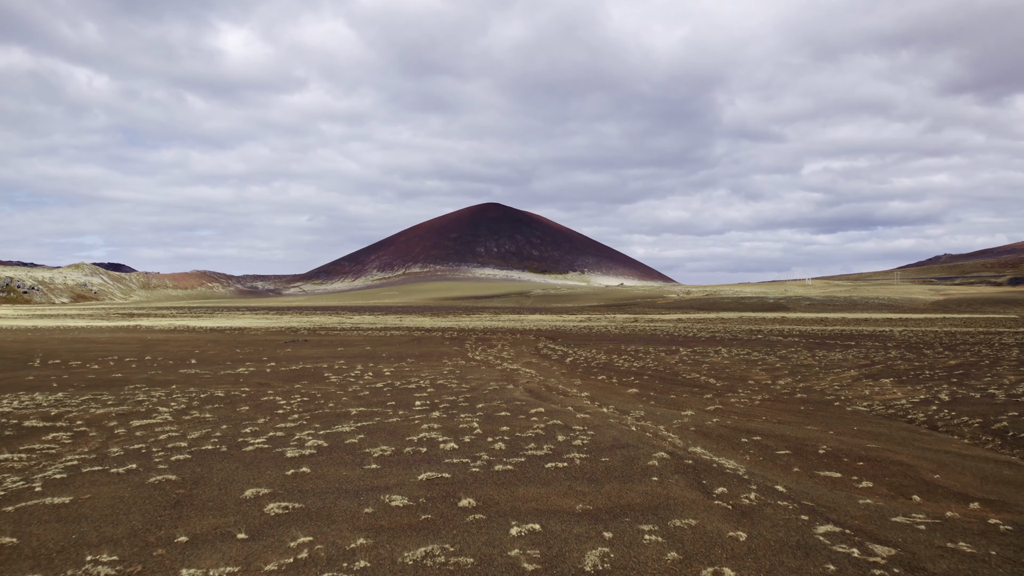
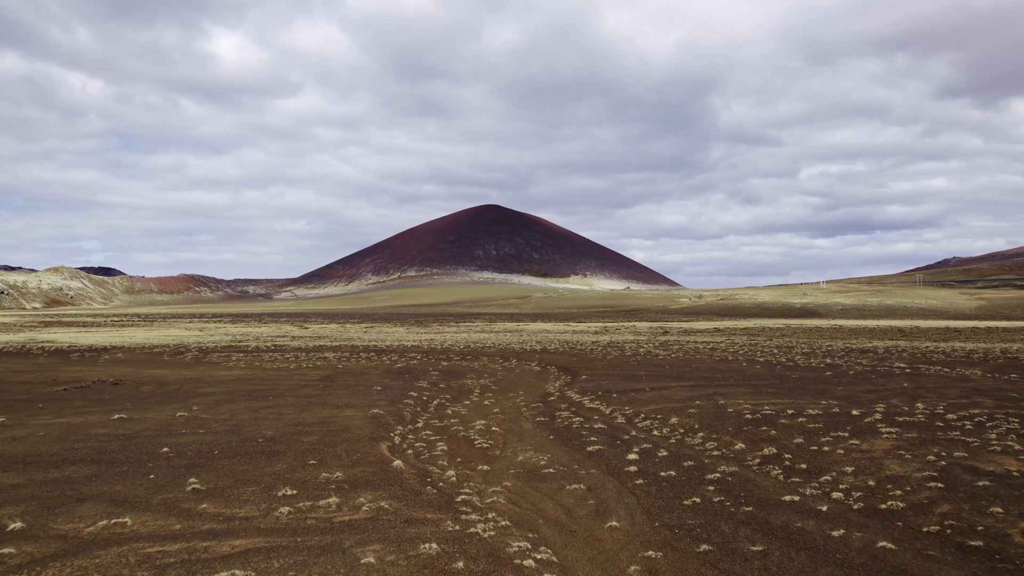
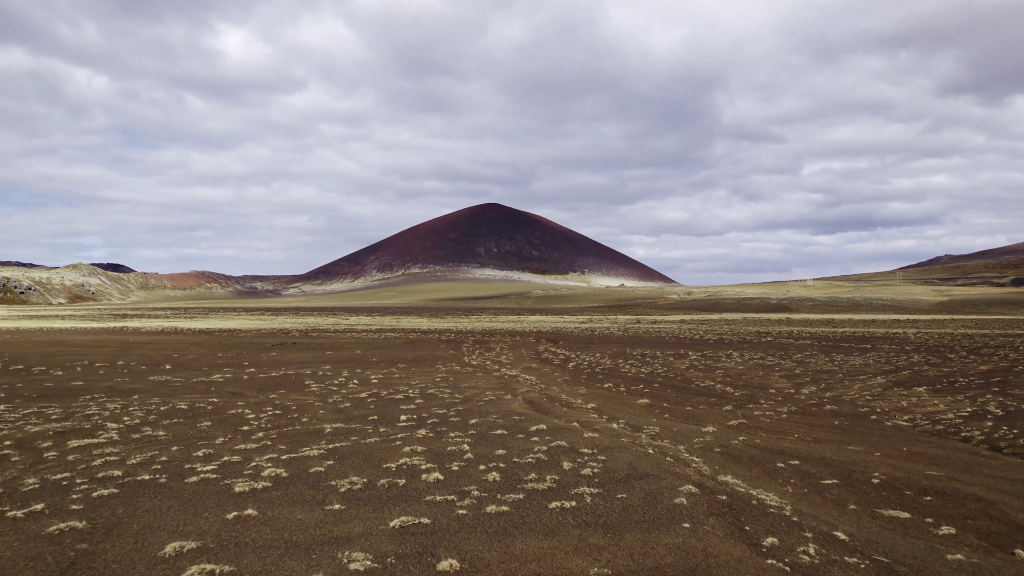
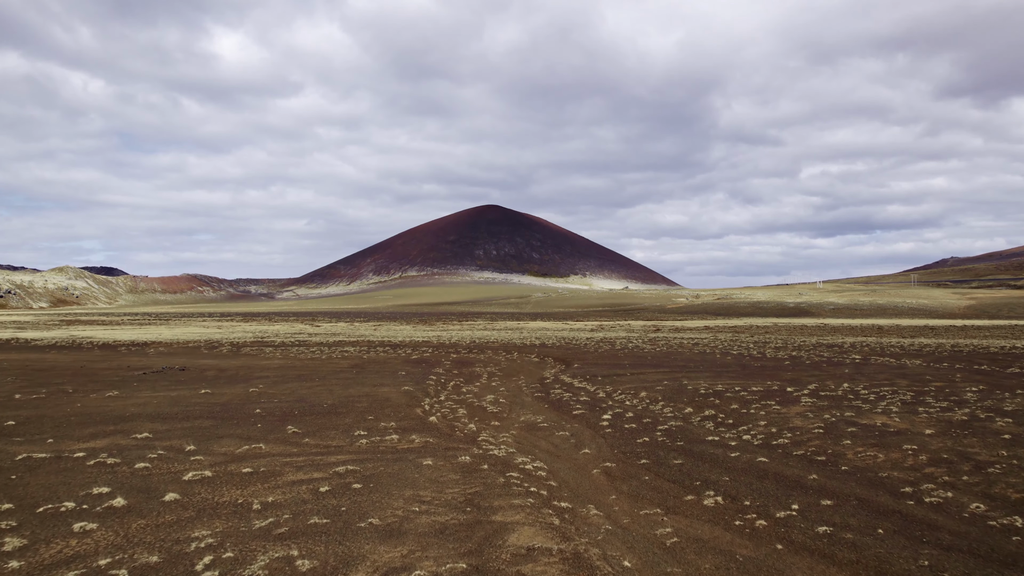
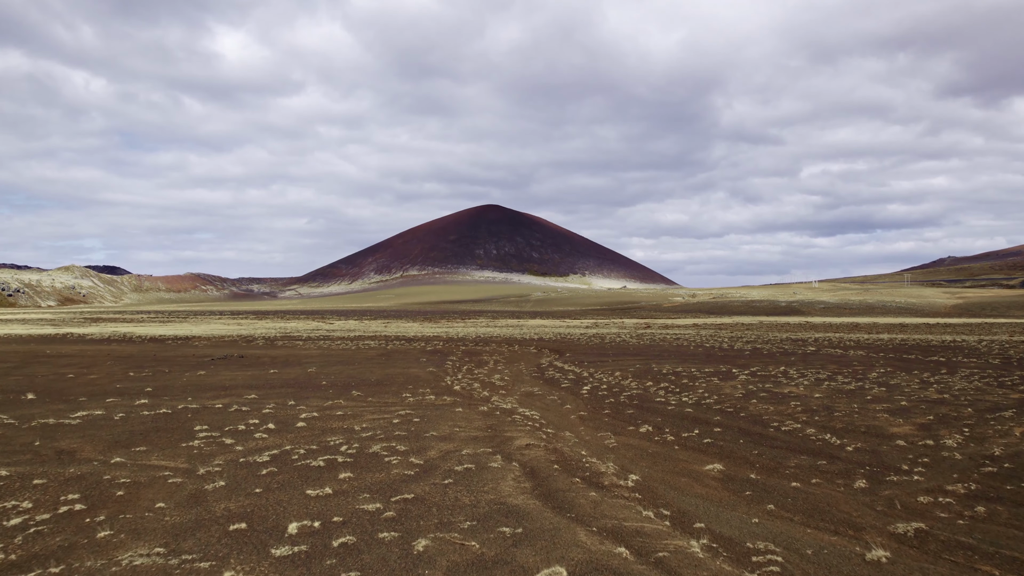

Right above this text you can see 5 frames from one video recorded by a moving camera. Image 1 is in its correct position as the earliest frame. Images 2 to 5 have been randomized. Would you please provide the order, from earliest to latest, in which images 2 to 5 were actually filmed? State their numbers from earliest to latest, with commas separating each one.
3, 5, 4, 2
